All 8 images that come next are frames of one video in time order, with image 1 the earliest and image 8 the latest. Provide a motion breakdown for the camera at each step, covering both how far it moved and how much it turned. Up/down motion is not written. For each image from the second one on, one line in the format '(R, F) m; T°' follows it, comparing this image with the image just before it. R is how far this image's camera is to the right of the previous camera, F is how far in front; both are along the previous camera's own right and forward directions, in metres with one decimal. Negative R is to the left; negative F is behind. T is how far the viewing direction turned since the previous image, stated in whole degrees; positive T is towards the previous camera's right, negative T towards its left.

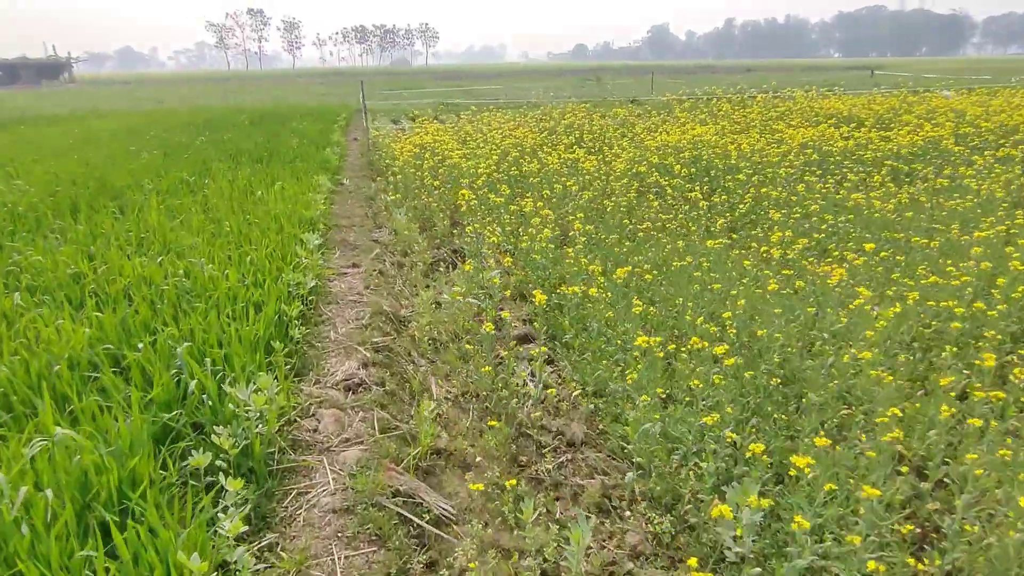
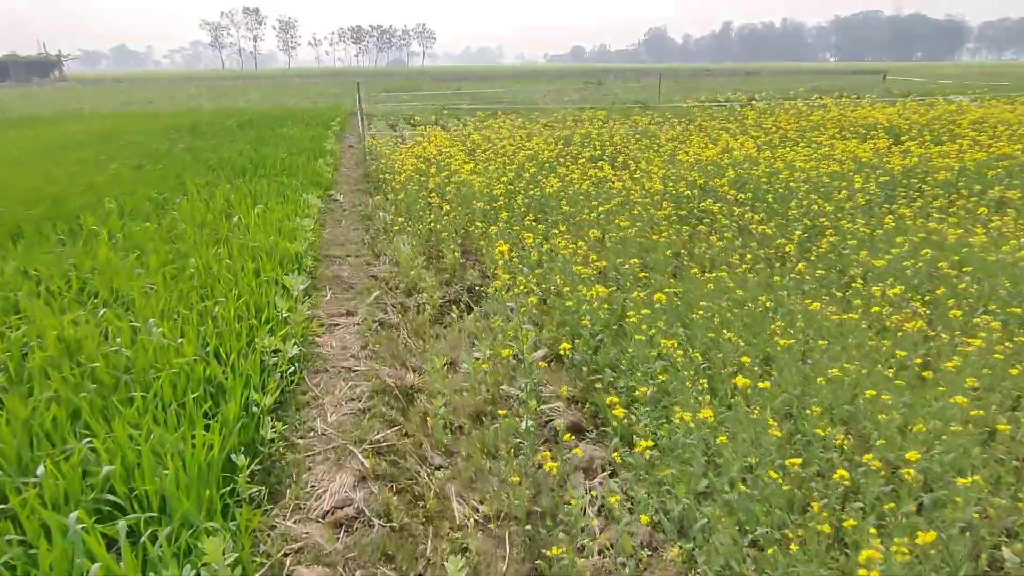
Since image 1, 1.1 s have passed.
(-0.3, +1.0) m; 0°
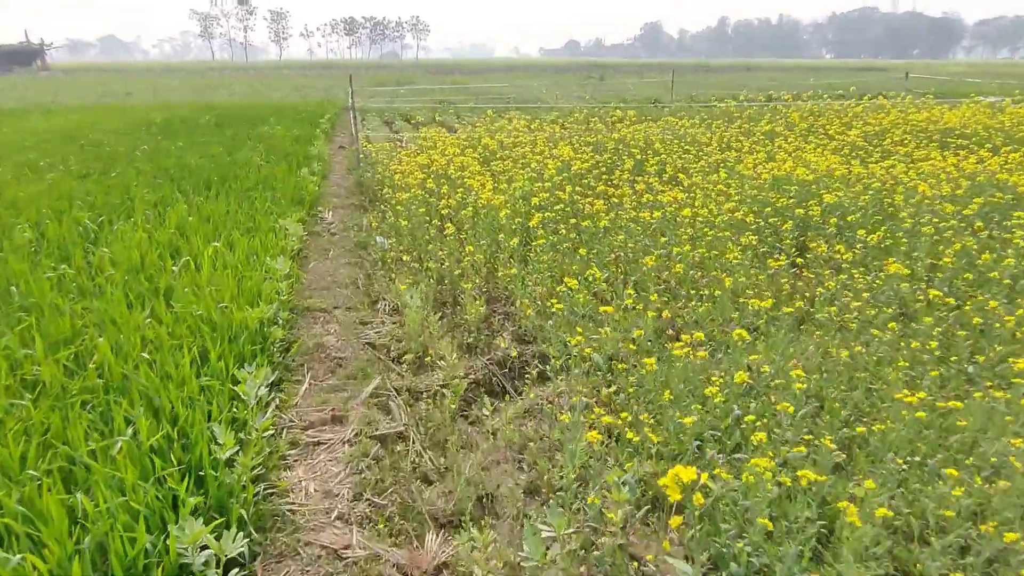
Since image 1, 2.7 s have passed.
(-0.4, +1.5) m; +1°
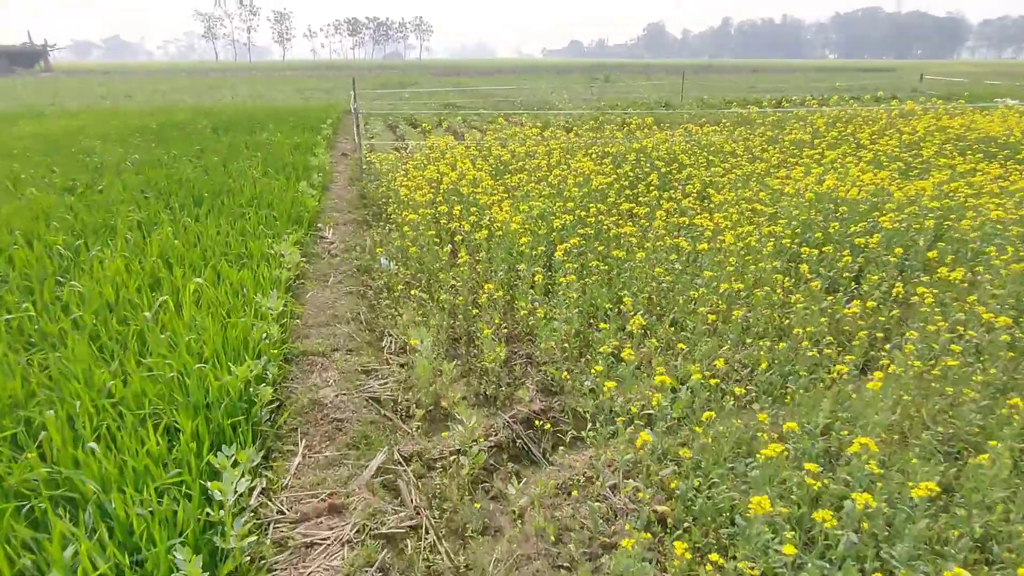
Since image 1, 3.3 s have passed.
(-0.1, +0.6) m; 0°
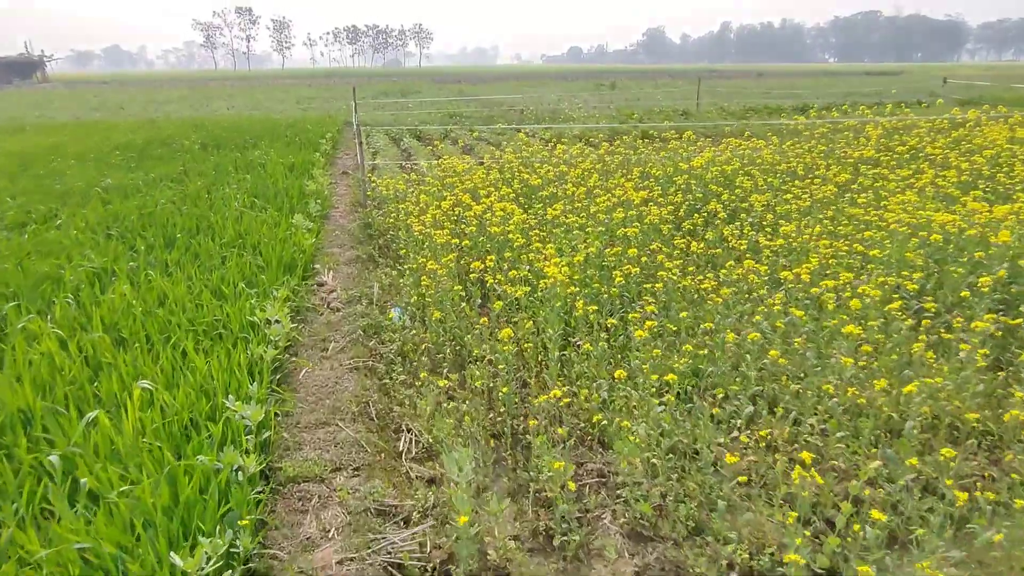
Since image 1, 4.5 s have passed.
(-0.3, +1.1) m; 0°
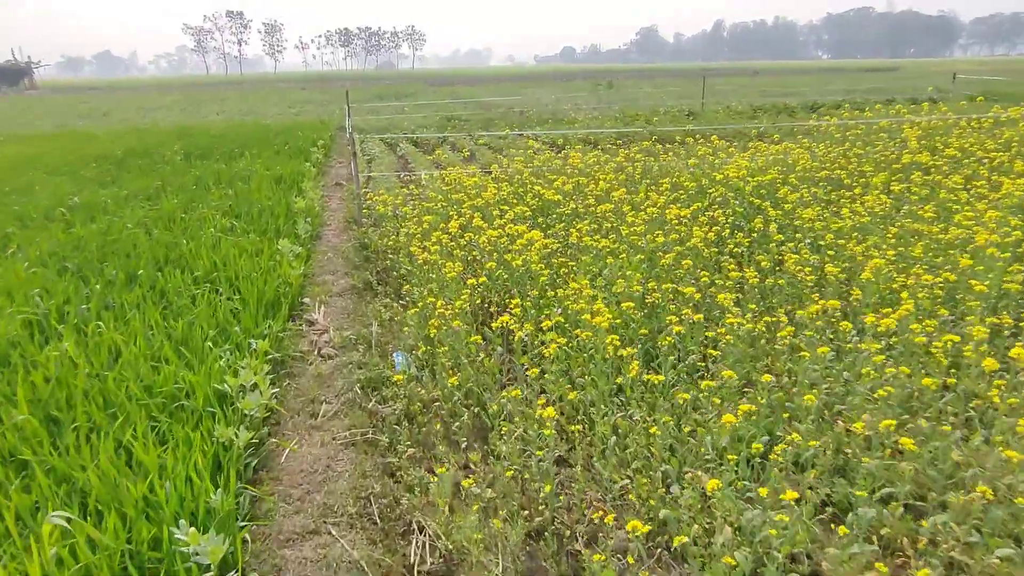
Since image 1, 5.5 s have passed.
(-0.2, +0.8) m; 0°
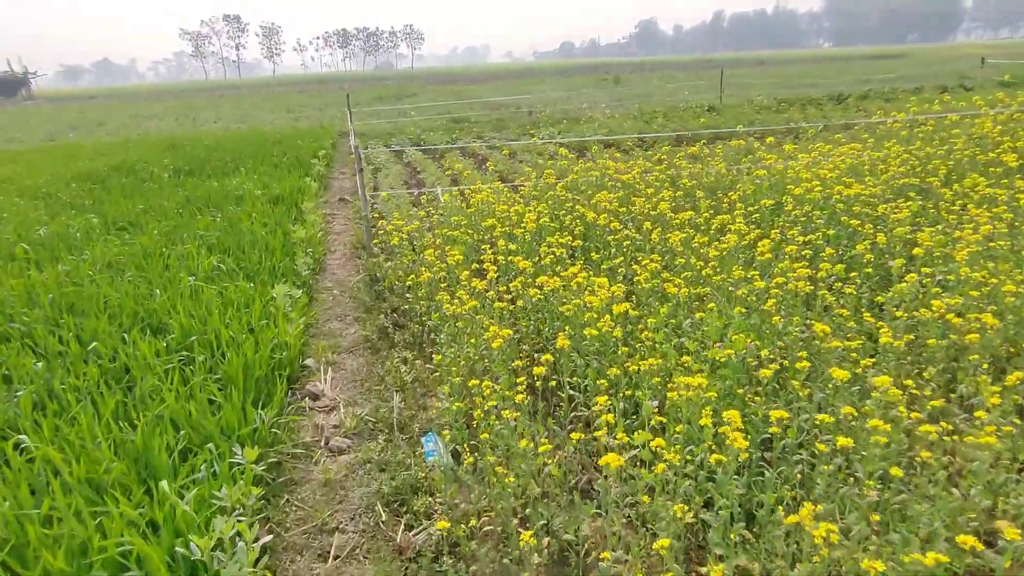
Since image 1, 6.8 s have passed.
(-0.3, +1.0) m; 0°
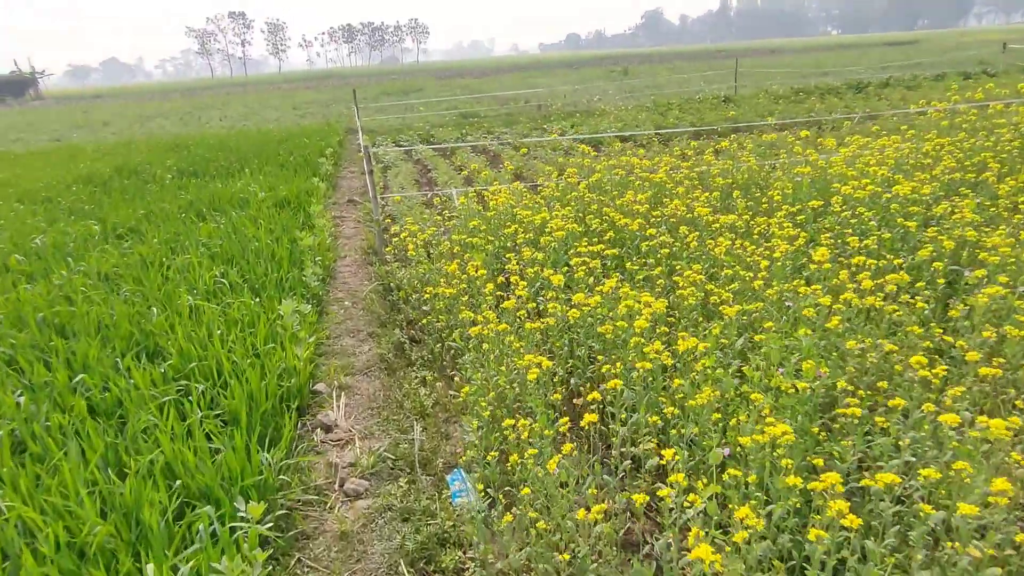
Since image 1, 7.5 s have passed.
(-0.1, +0.4) m; -1°
